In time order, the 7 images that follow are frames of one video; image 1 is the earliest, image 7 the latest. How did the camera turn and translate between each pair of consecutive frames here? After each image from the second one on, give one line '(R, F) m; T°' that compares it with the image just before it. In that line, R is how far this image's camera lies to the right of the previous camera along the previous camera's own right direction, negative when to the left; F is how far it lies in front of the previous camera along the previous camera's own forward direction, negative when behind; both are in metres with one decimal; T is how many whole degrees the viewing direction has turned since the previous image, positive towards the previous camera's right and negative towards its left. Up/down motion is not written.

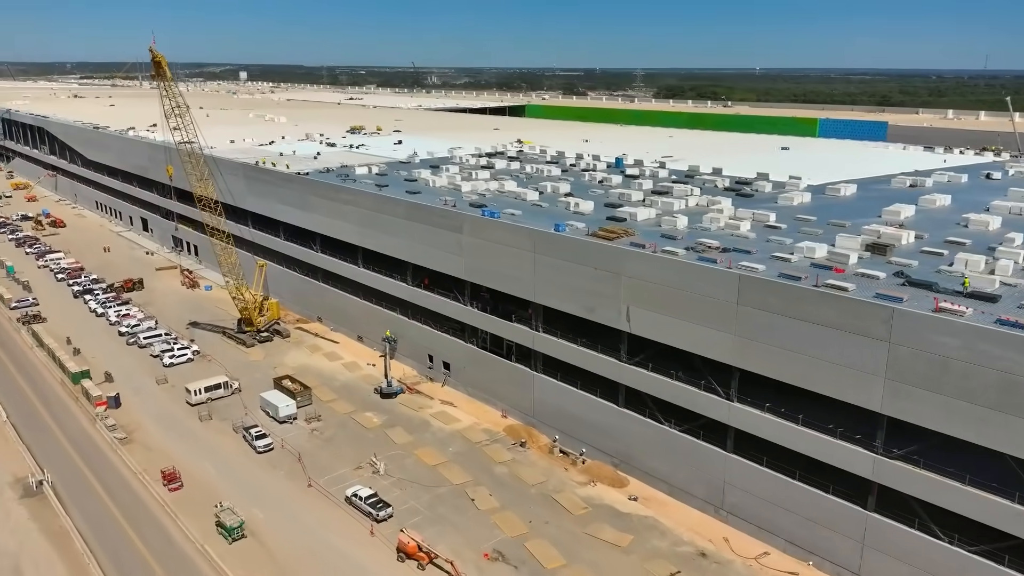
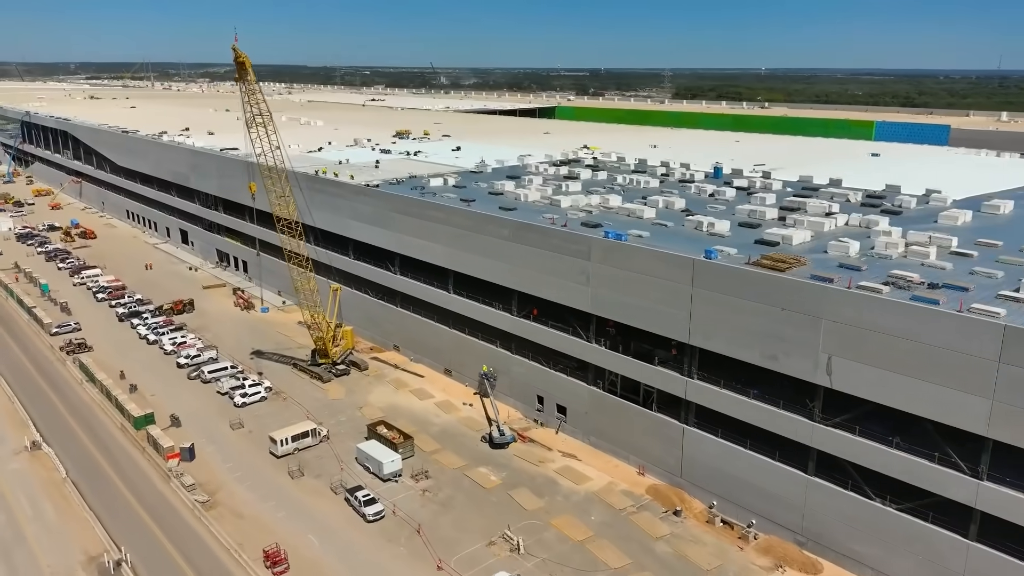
(-6.6, +4.1) m; 0°
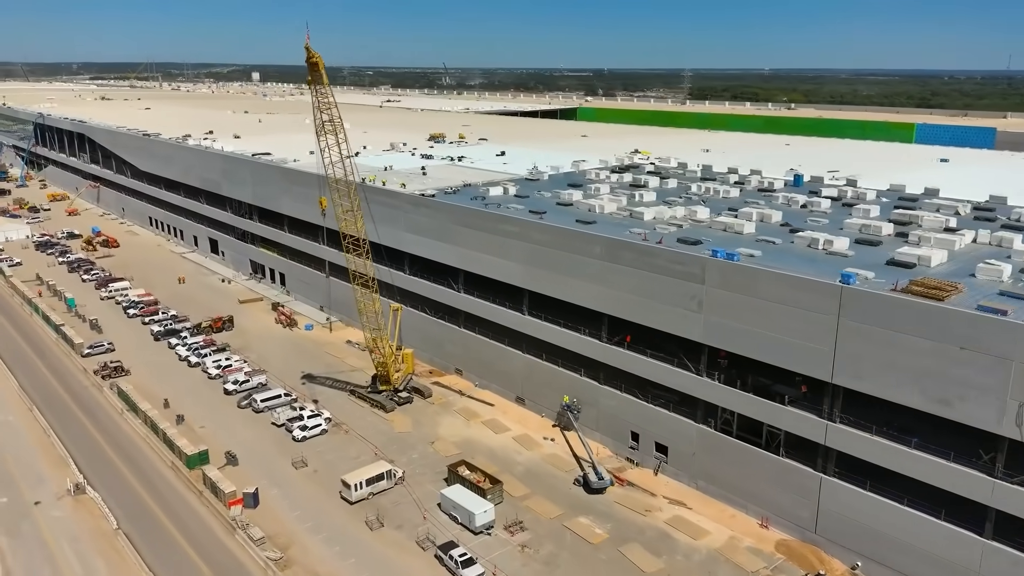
(-4.5, +2.8) m; 0°
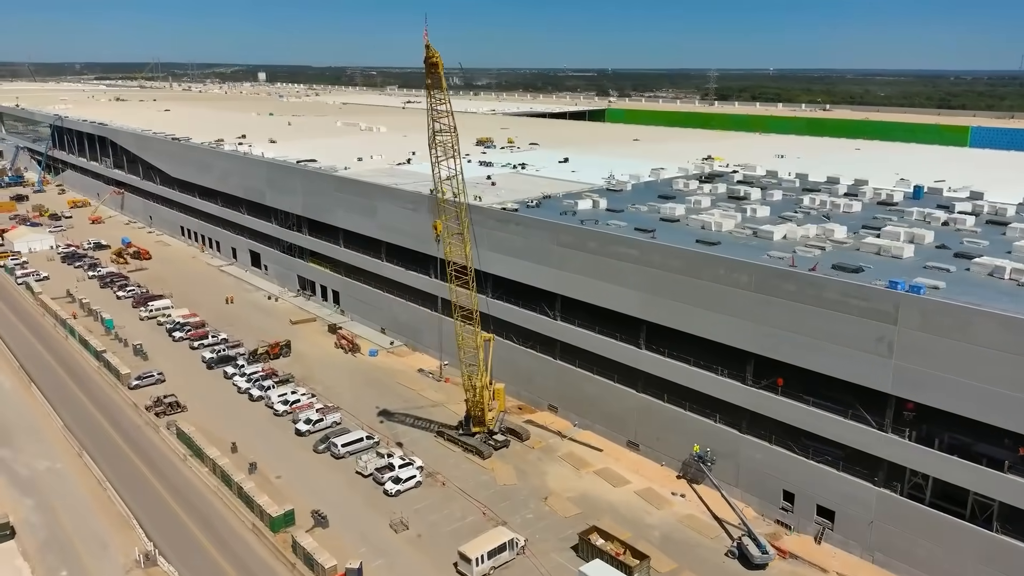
(-5.7, +3.6) m; 0°
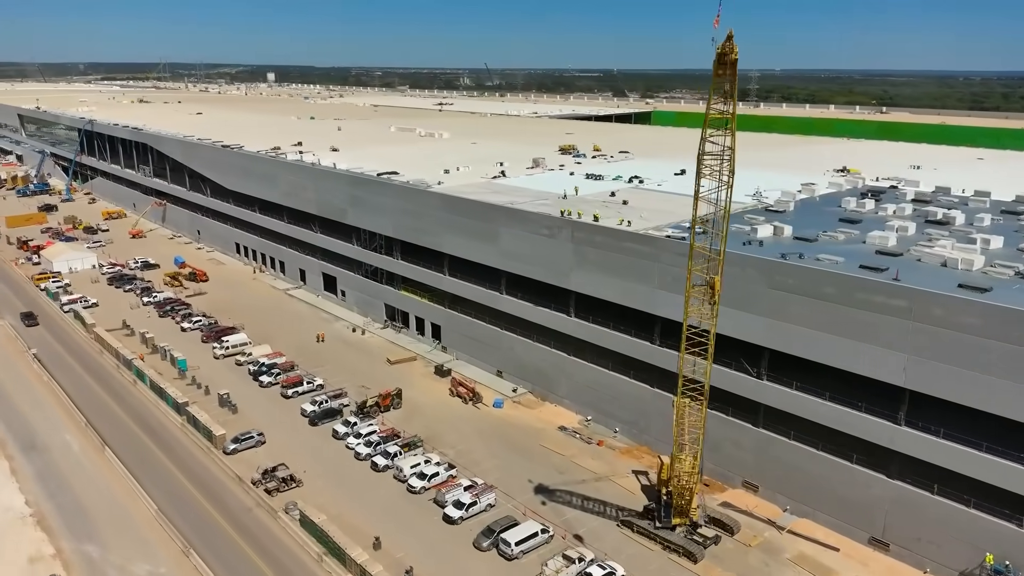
(-8.7, +5.5) m; 0°
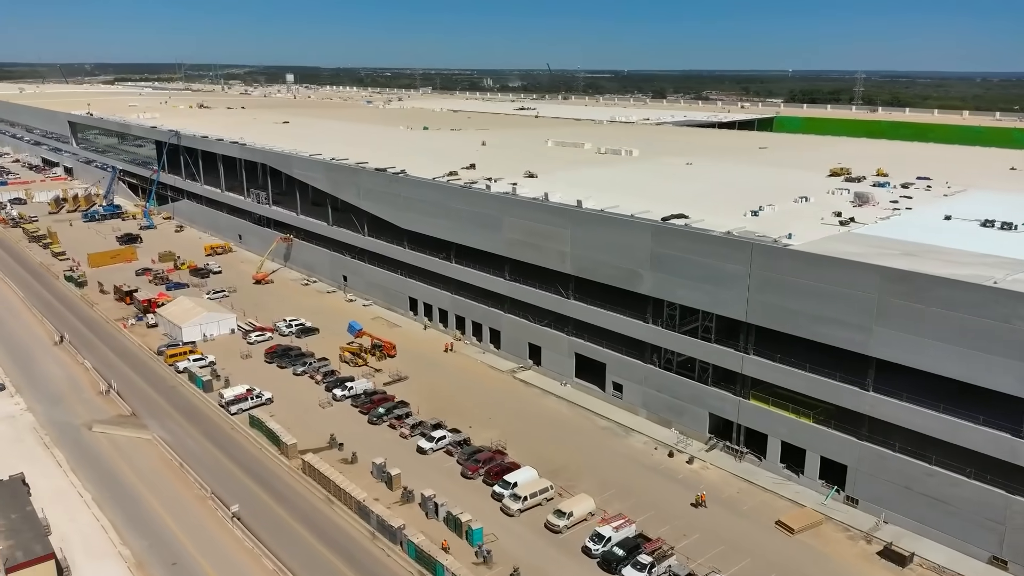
(-19.8, +12.5) m; 0°
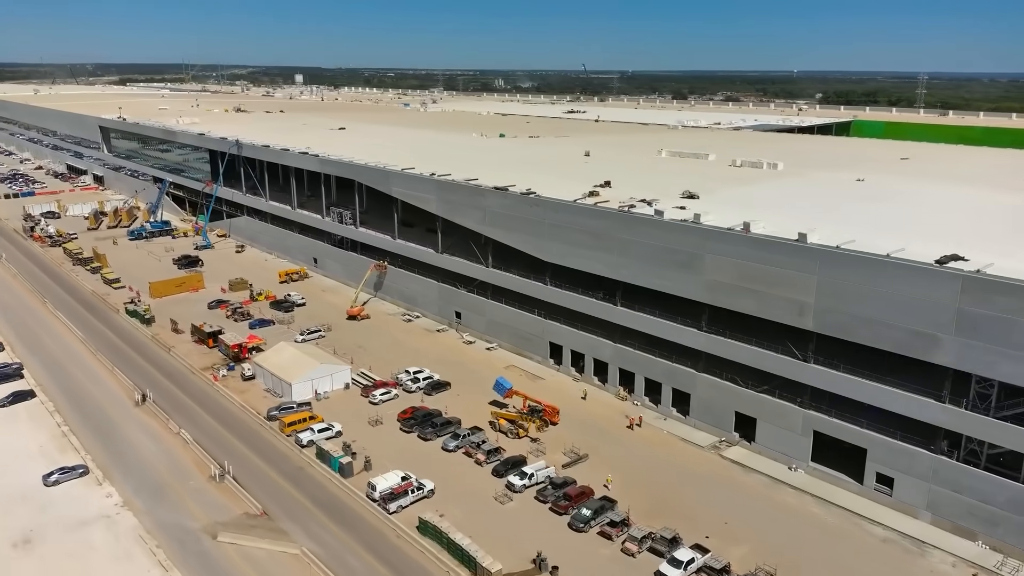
(-10.6, +6.7) m; 0°
